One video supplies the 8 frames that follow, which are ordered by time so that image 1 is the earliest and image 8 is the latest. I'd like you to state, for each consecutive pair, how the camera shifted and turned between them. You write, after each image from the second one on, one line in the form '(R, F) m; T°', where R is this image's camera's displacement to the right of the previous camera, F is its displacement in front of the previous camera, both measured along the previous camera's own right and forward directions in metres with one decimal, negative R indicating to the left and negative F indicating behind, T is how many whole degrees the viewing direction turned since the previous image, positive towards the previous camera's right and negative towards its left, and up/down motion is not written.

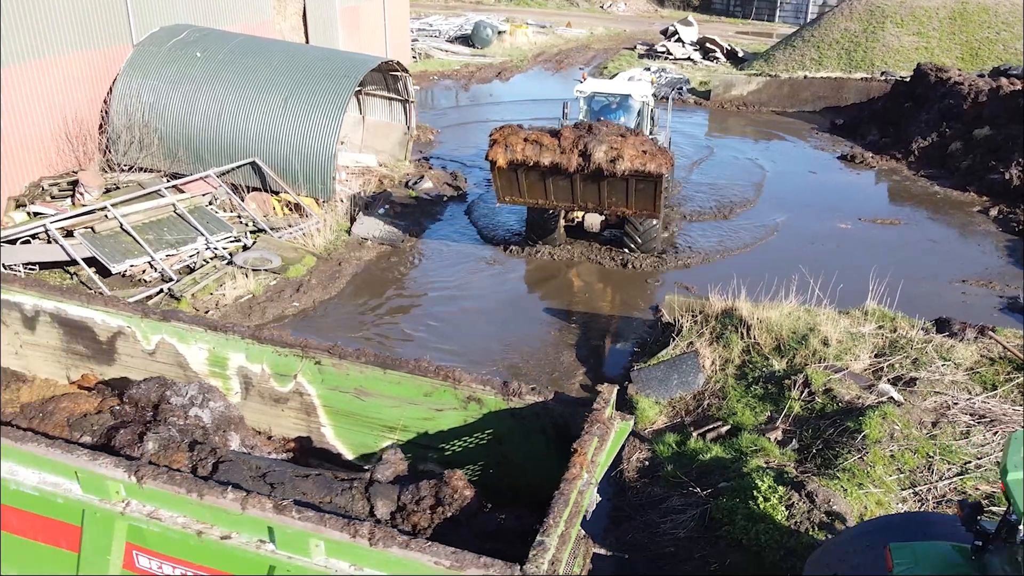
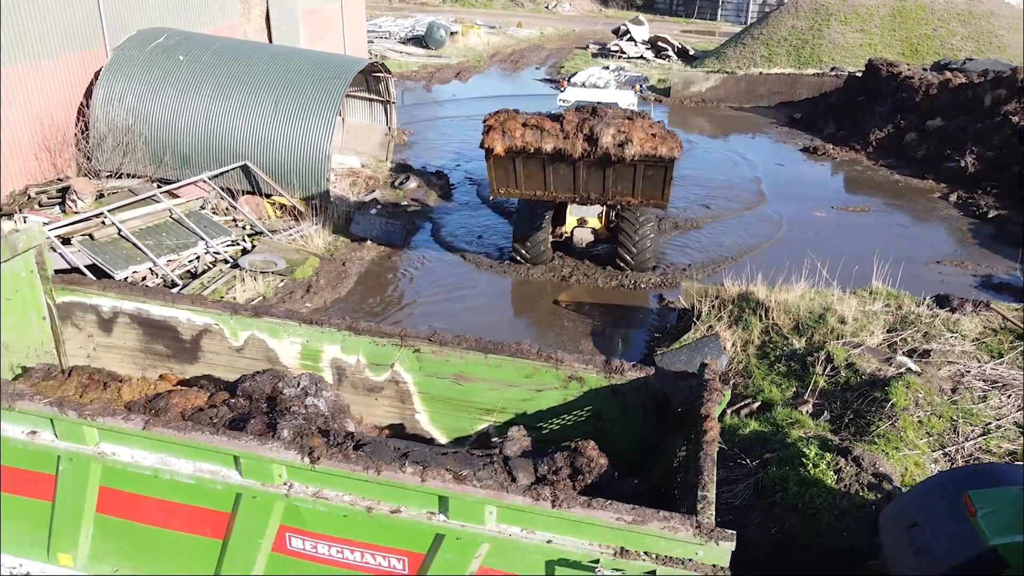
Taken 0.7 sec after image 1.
(-0.7, -0.2) m; +4°
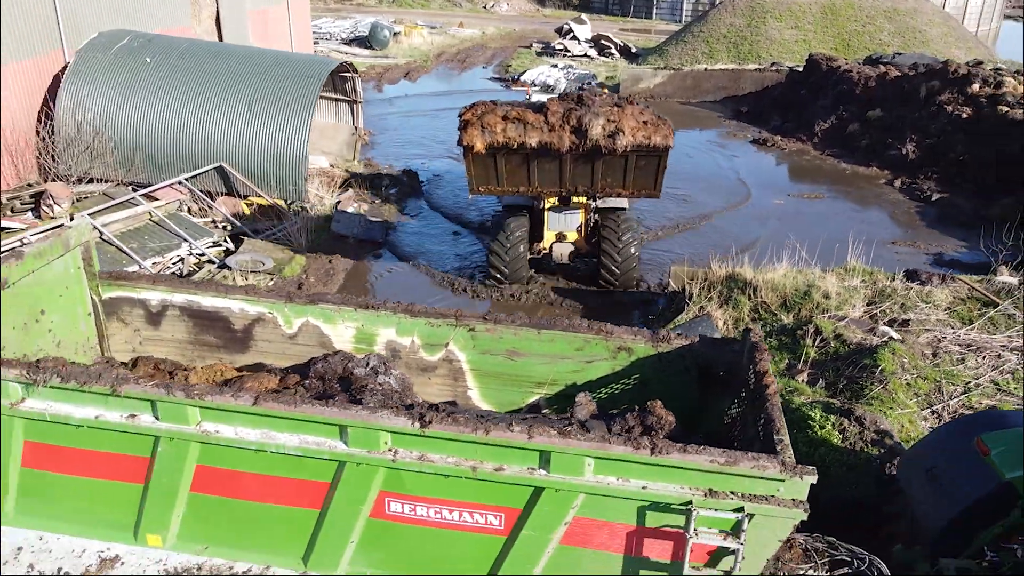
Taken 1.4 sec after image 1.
(-0.6, -0.2) m; +5°
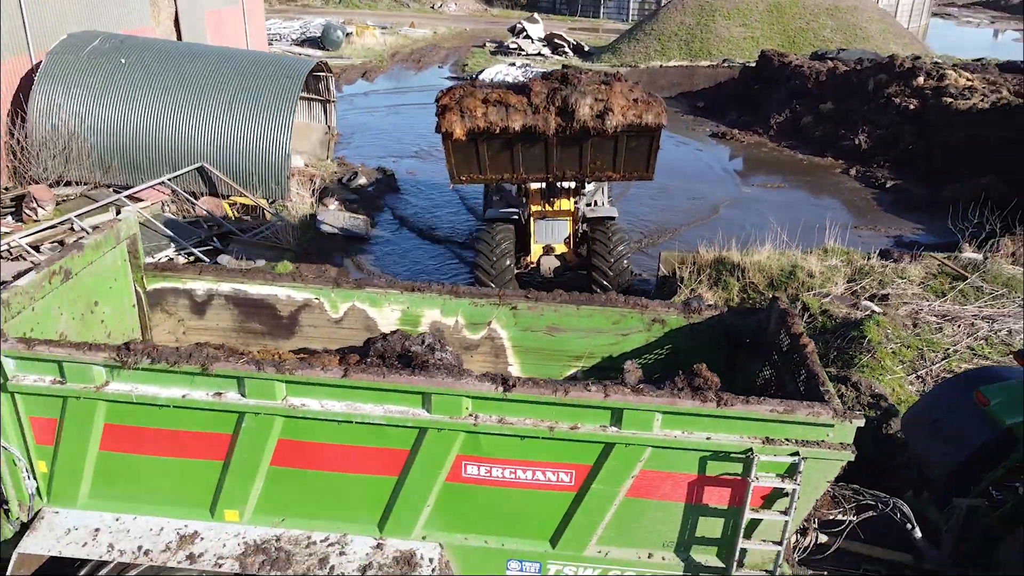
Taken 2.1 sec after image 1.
(-0.5, -0.2) m; +4°
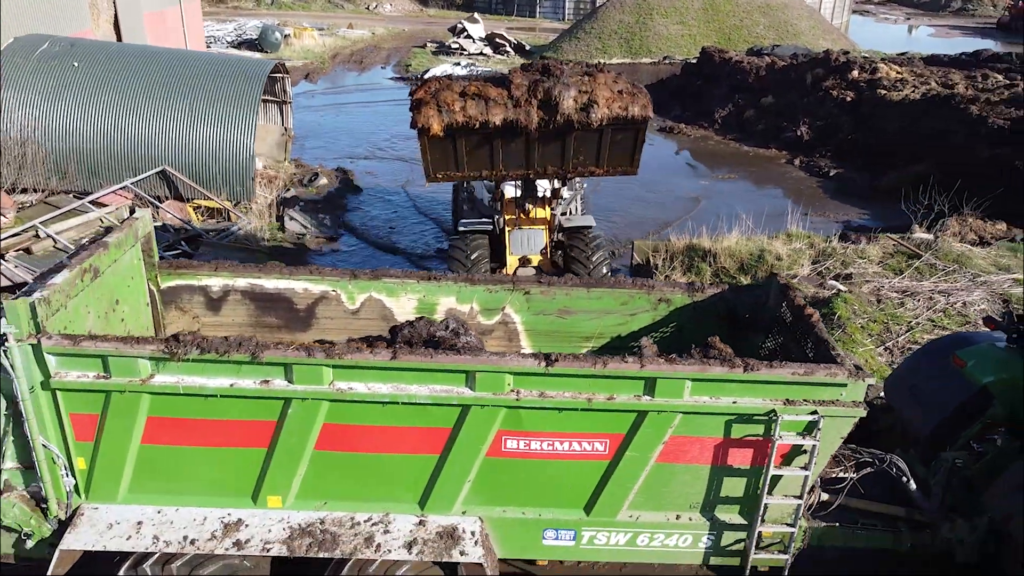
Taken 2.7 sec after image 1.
(-0.4, -0.2) m; +4°
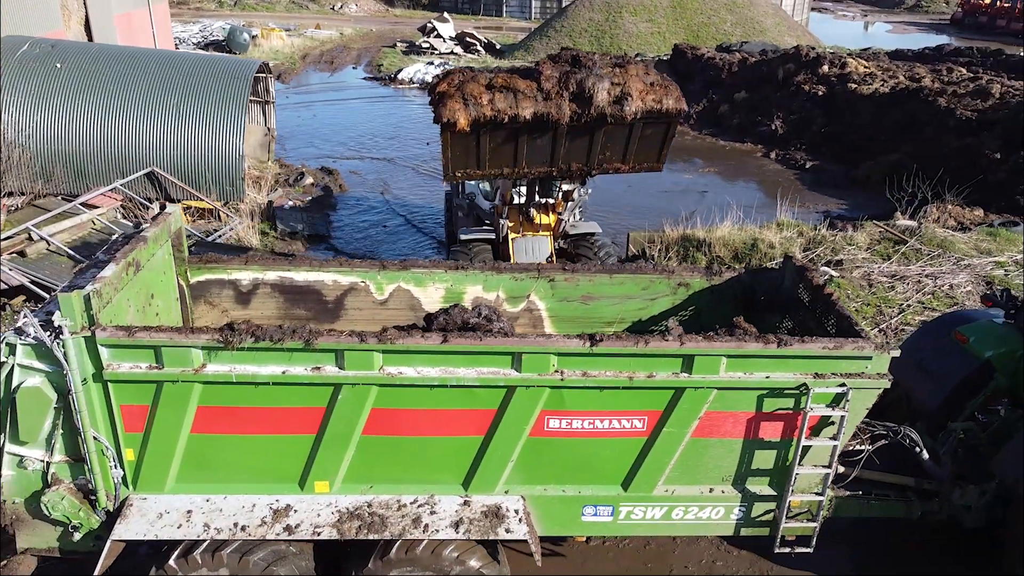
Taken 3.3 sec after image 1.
(-0.3, -0.1) m; +2°
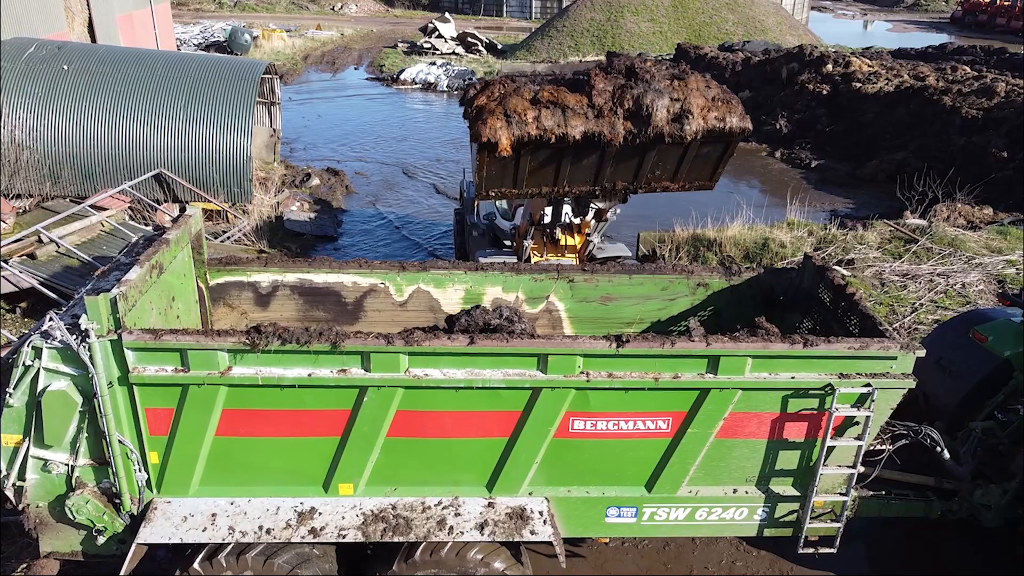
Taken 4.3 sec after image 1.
(-0.1, 0.0) m; 0°
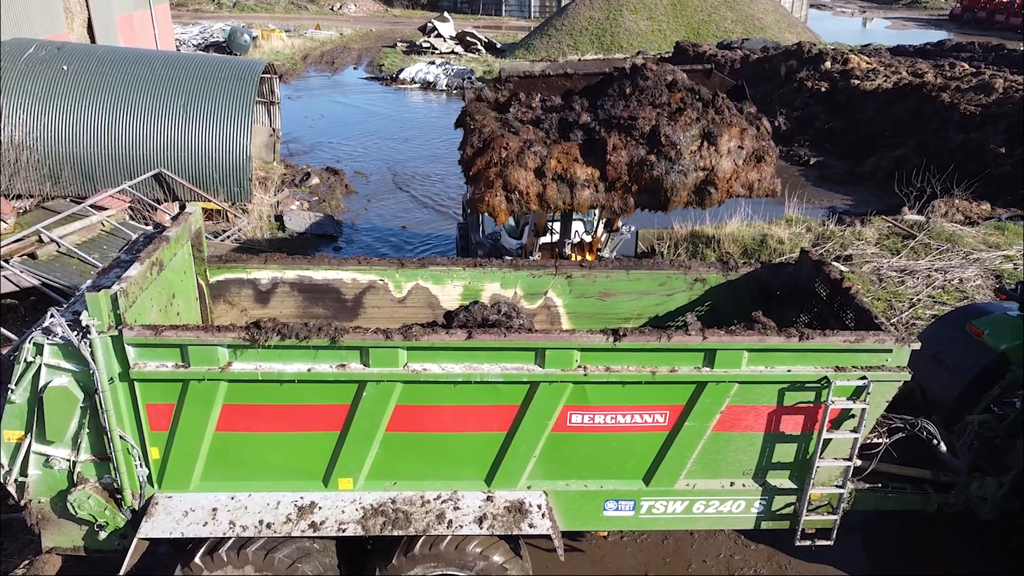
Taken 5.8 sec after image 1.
(0.0, 0.0) m; 0°
